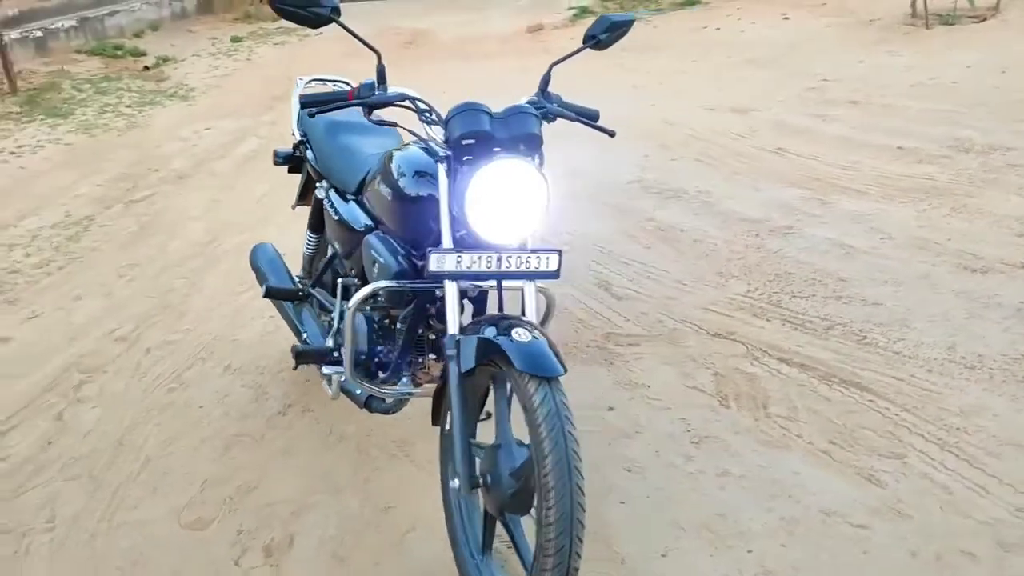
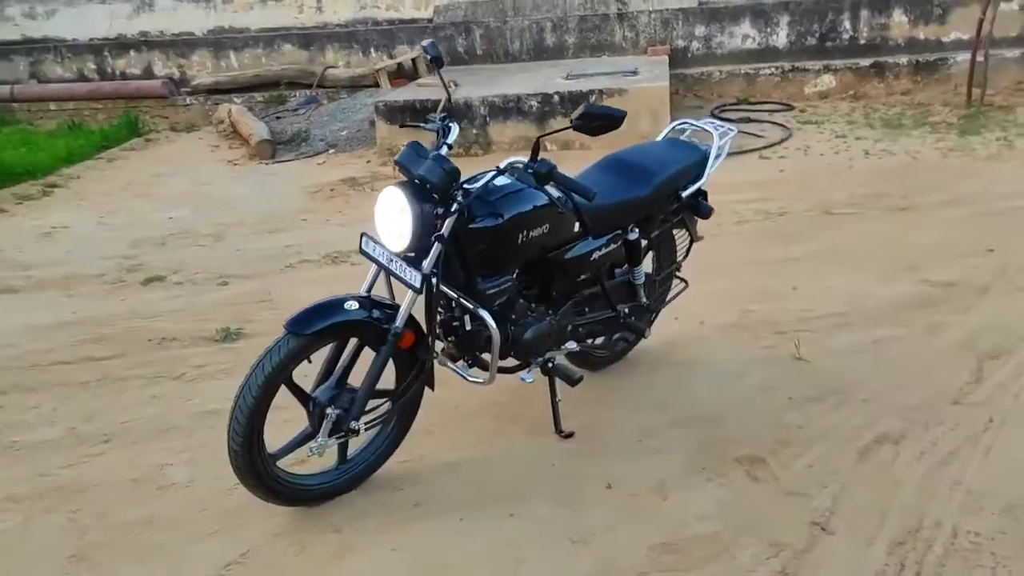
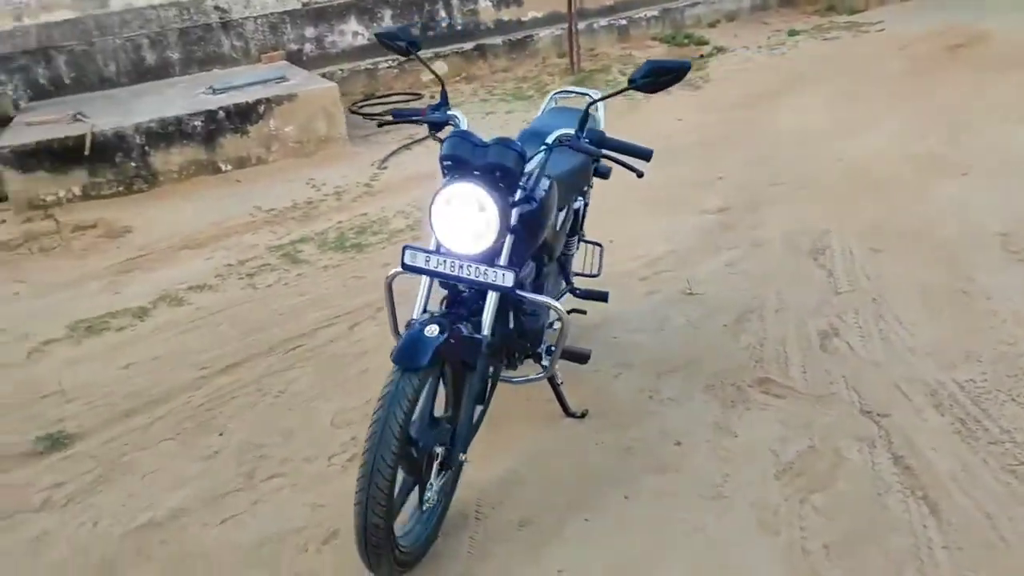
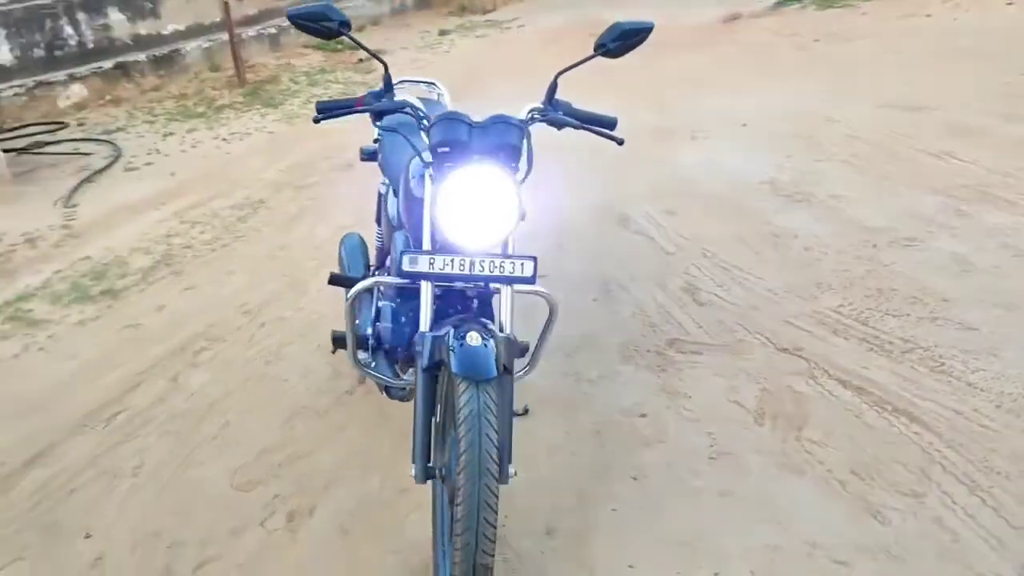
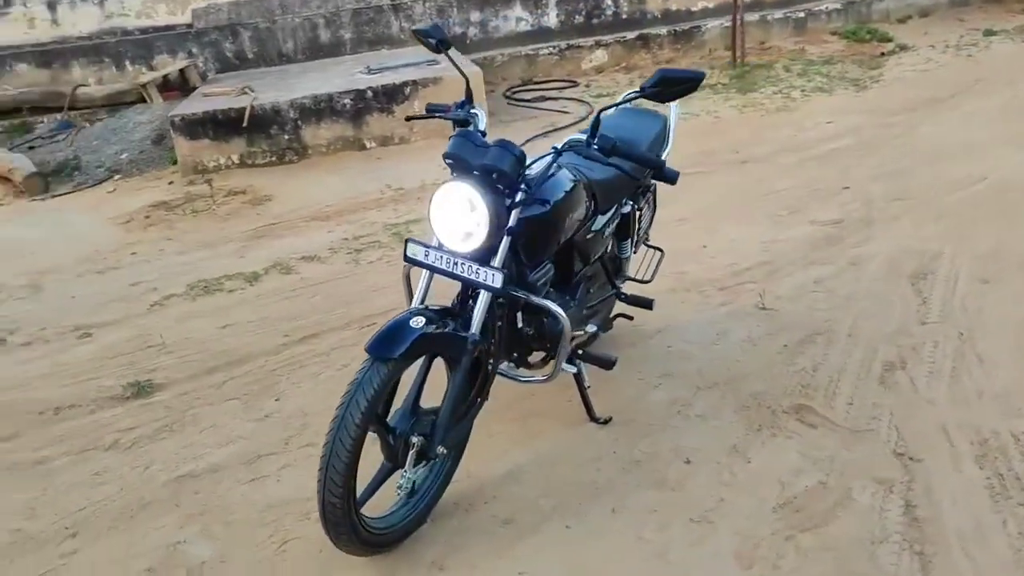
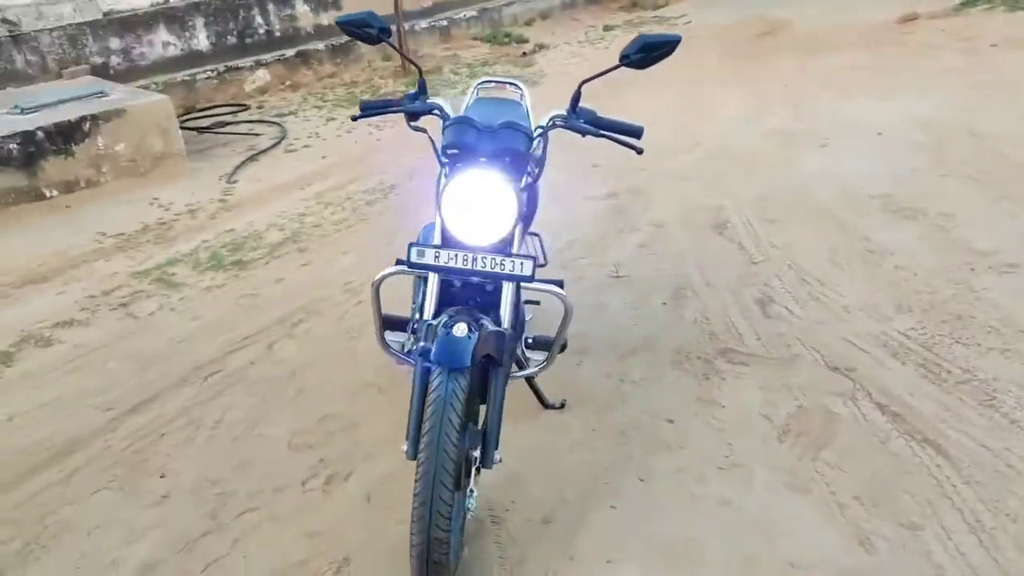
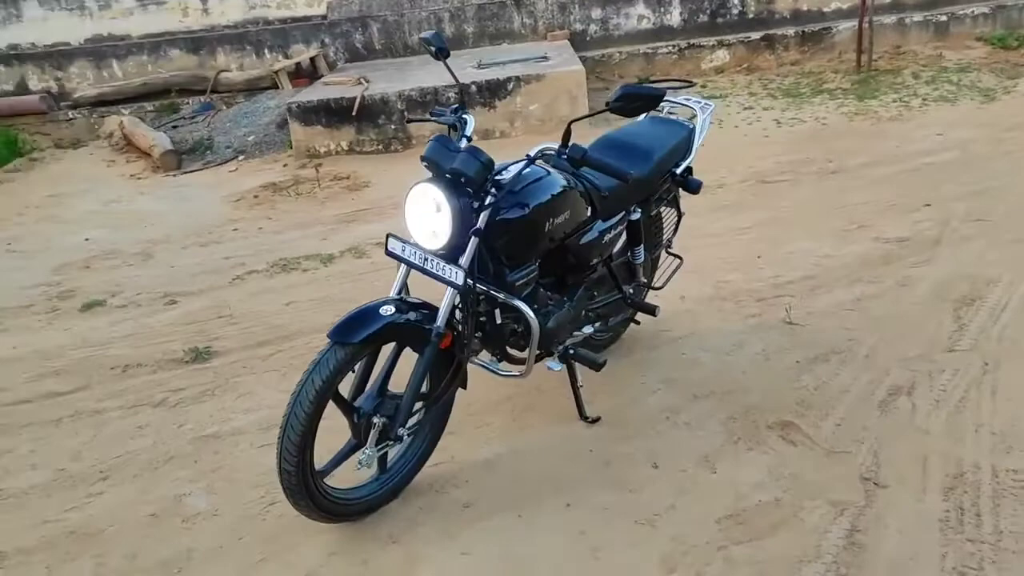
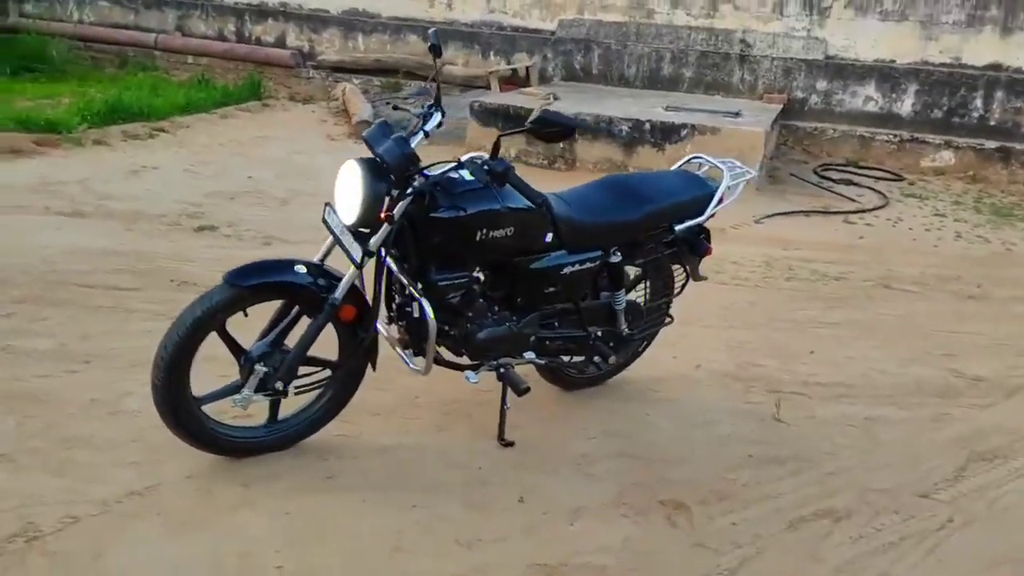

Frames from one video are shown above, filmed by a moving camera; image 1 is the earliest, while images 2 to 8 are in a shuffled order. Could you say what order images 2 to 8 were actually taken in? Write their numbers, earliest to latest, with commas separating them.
4, 6, 3, 5, 7, 2, 8
